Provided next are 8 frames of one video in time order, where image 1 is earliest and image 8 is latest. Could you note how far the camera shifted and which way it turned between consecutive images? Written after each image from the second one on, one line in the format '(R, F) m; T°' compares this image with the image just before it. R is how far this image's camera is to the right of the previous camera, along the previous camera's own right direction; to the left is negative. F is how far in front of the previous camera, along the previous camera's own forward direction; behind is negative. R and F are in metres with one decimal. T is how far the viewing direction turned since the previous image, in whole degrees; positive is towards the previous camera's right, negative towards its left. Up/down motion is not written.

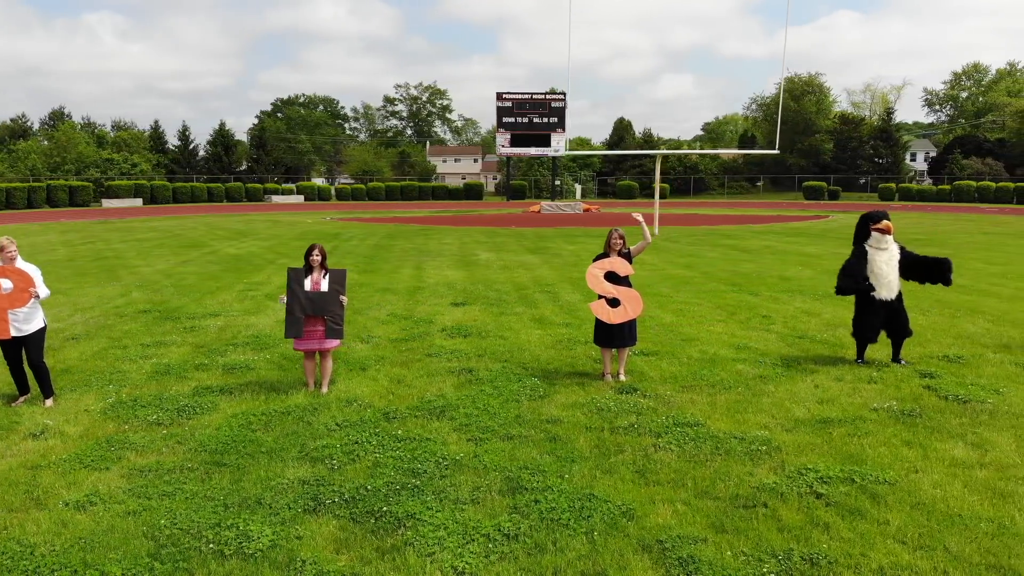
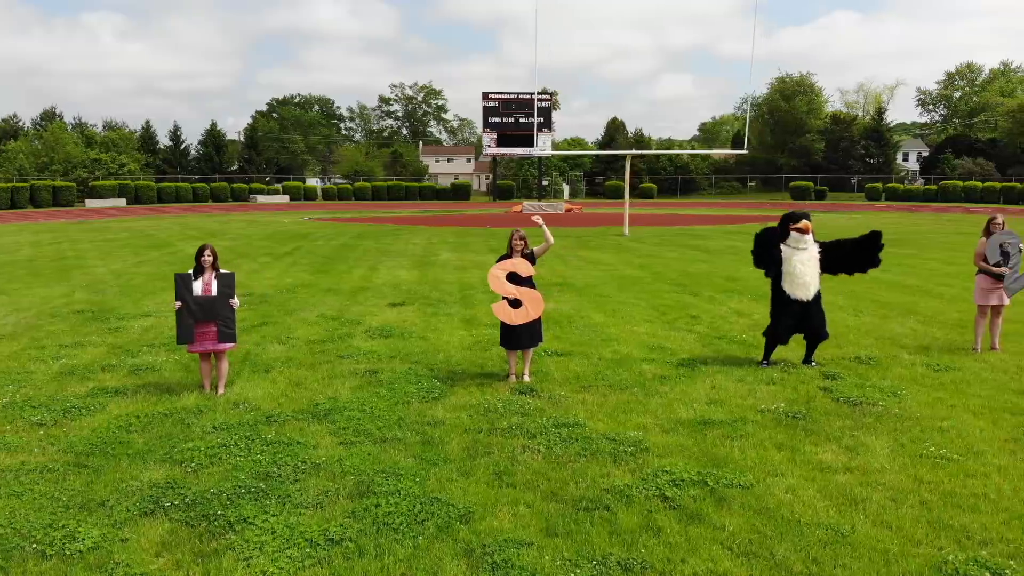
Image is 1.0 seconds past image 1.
(+0.8, +0.1) m; 0°
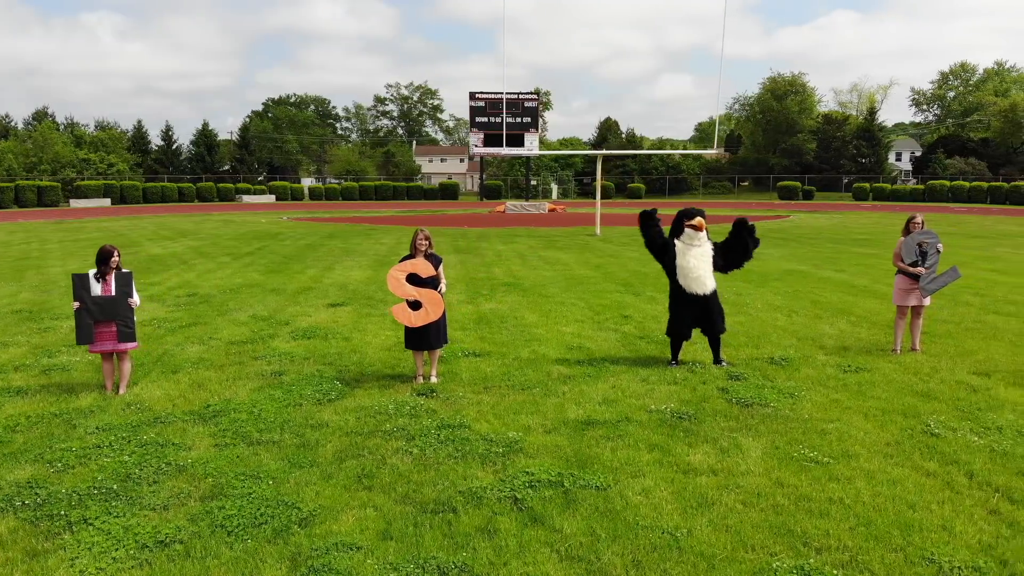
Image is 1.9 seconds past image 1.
(+0.7, +0.1) m; 0°
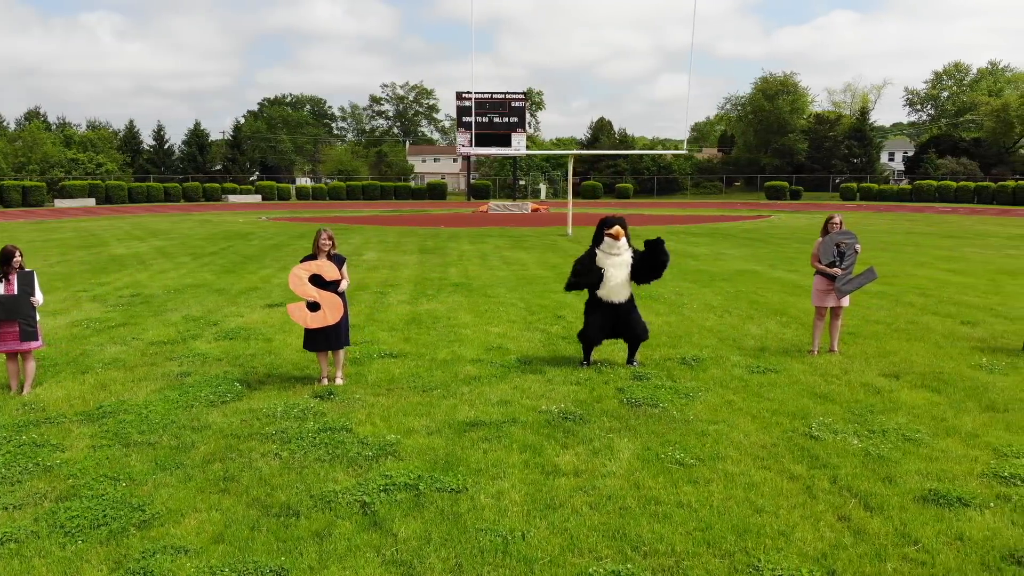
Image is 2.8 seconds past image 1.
(+0.7, 0.0) m; 0°
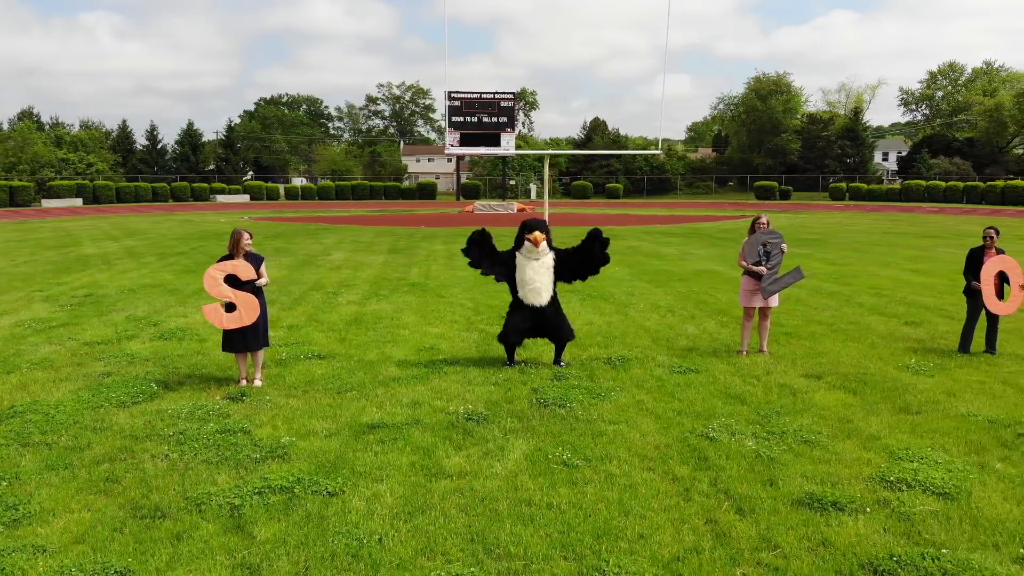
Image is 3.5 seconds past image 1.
(+0.6, 0.0) m; 0°
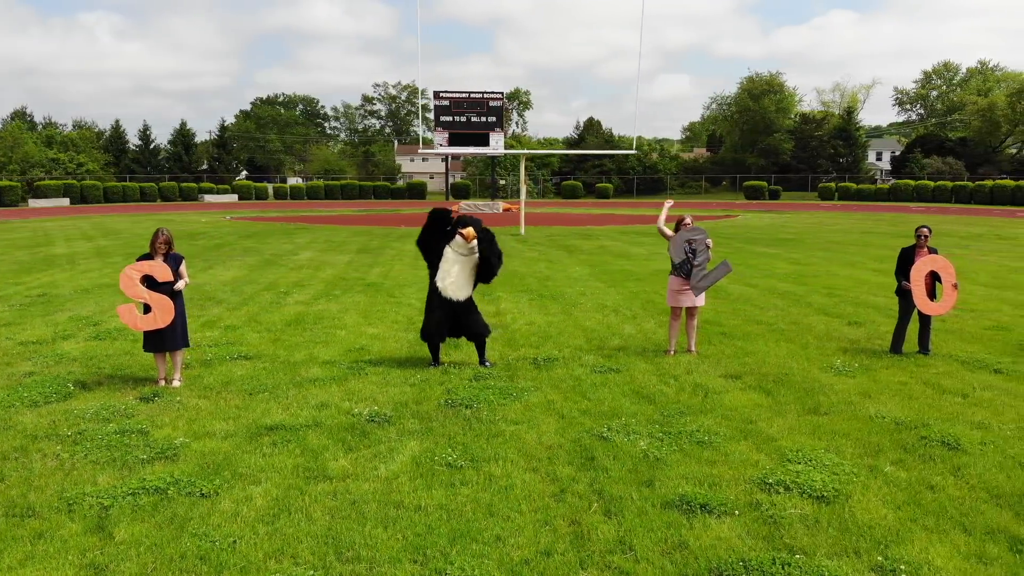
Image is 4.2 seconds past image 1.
(+0.6, 0.0) m; 0°
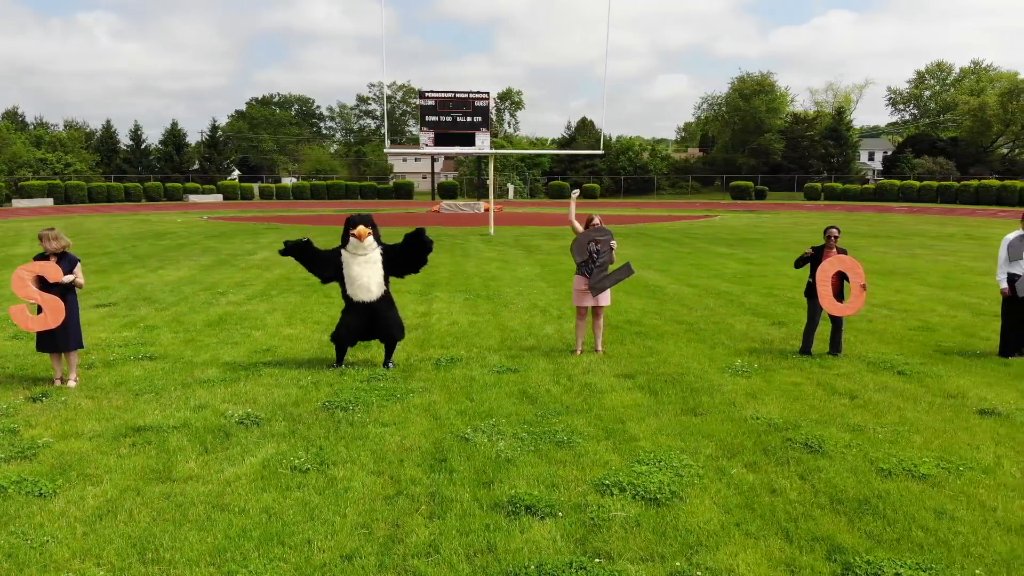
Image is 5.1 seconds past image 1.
(+0.8, 0.0) m; 0°
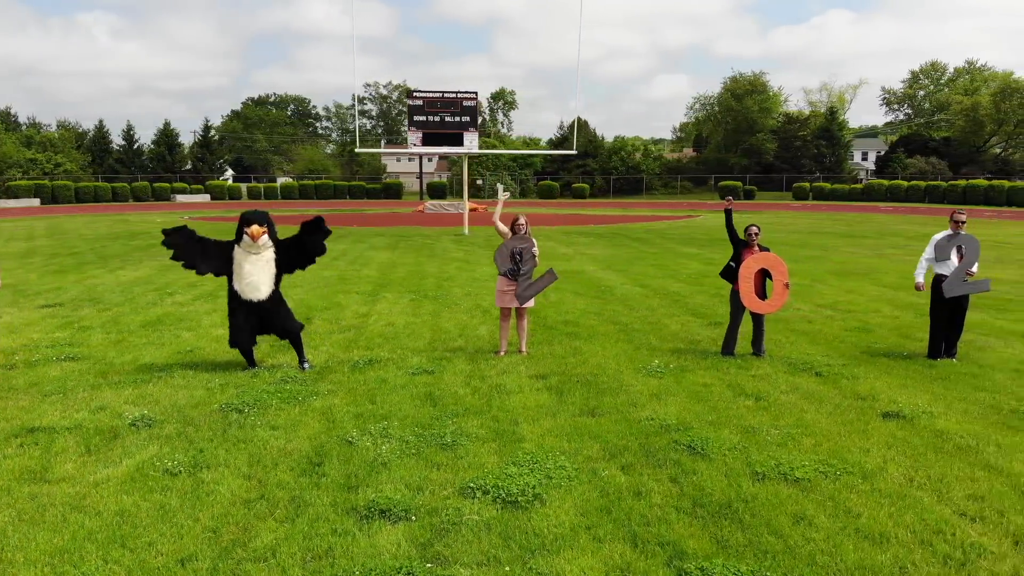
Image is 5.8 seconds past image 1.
(+0.6, 0.0) m; 0°
